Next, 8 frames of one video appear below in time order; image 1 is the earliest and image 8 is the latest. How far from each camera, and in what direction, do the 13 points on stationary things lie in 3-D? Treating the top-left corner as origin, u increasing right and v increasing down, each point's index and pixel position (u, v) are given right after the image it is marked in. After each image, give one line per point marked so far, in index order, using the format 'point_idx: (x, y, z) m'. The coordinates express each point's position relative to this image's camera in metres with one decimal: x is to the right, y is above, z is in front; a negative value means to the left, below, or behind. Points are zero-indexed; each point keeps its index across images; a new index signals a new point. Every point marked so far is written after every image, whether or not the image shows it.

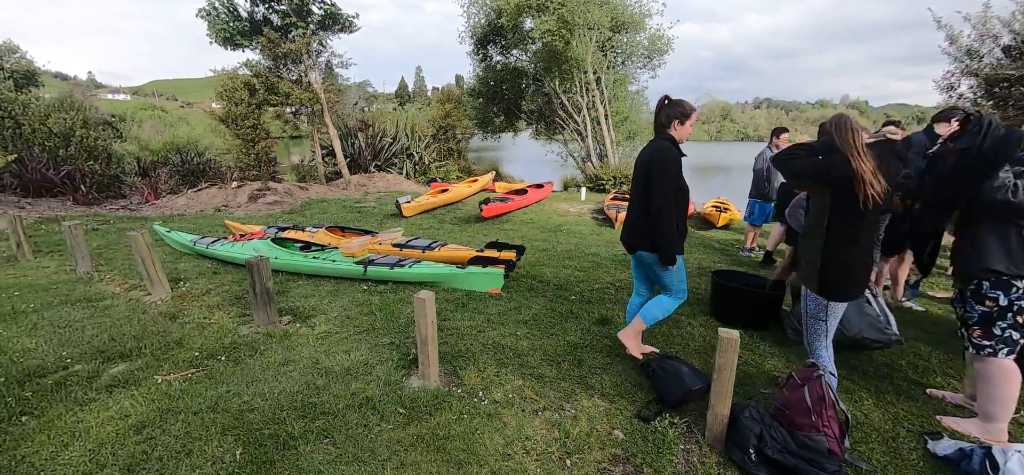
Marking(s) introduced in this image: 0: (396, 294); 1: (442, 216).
0: (-1.4, -0.7, +5.0) m
1: (-1.7, +0.5, +10.1) m
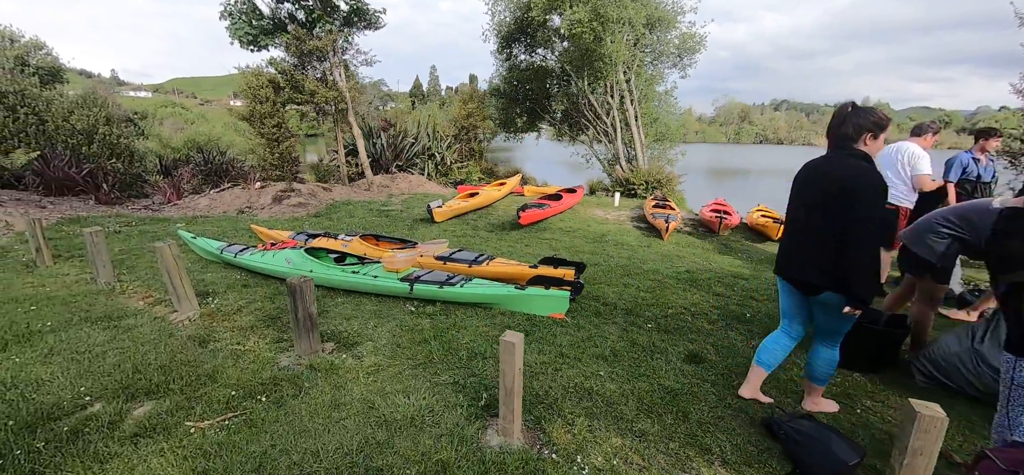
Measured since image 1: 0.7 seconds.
0: (-0.7, -0.8, +4.4) m
1: (-0.9, +0.3, +9.6) m
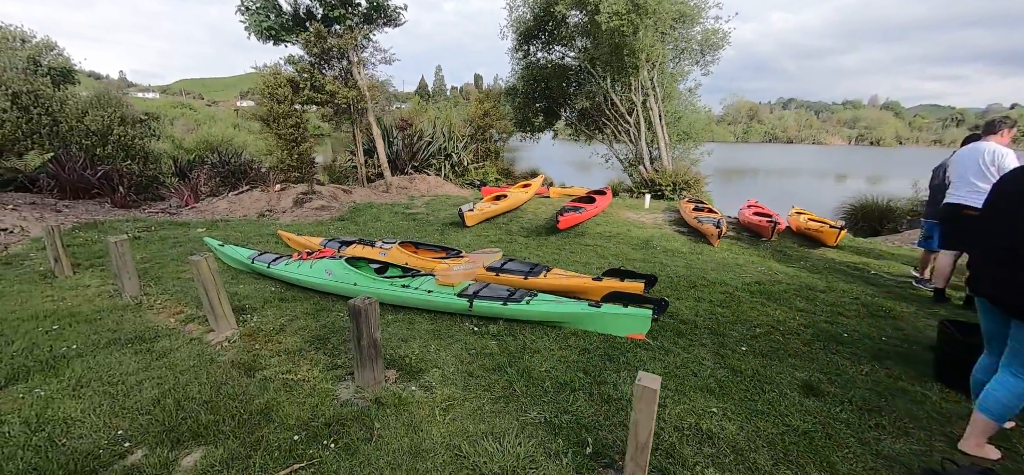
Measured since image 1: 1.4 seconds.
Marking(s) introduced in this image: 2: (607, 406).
0: (+0.1, -1.0, +3.9) m
1: (-0.1, +0.2, +9.1) m
2: (+0.7, -1.2, +3.0) m
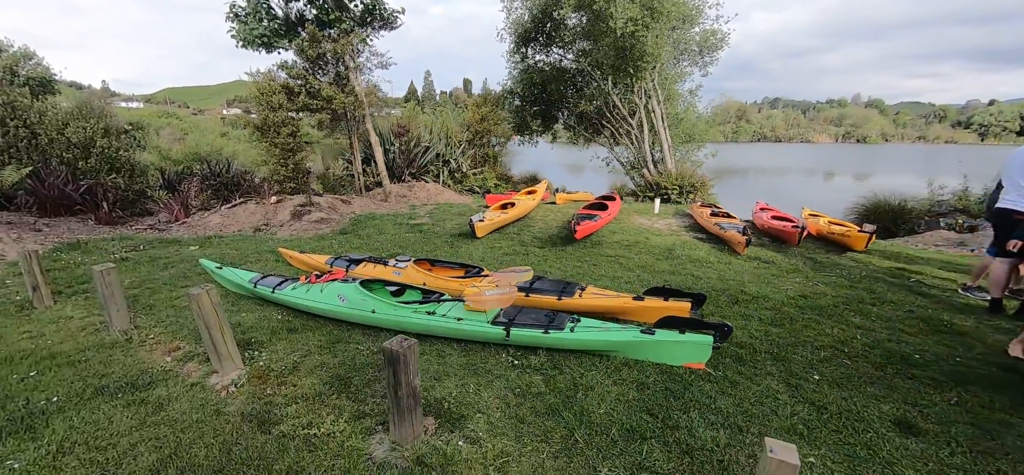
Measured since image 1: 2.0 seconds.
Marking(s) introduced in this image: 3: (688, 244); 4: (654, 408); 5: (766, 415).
0: (+0.4, -1.1, +3.5) m
1: (+0.2, 0.0, +8.7) m
2: (+1.1, -1.3, +2.6) m
3: (+3.4, -0.1, +8.1) m
4: (+1.0, -1.2, +3.1) m
5: (+1.8, -1.3, +3.0) m
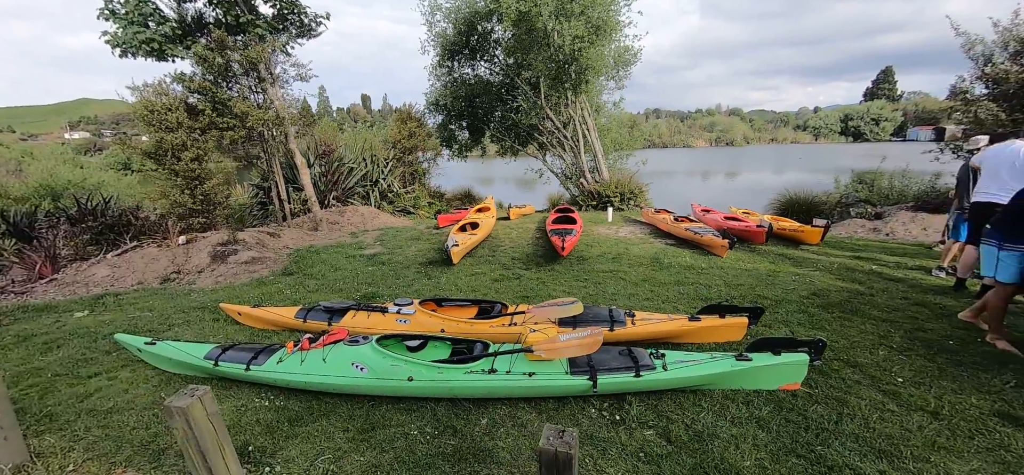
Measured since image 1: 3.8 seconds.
0: (+1.2, -1.3, +3.0) m
1: (-0.3, -0.4, +8.0) m
2: (+2.0, -1.4, +2.2) m
3: (+3.0, -0.3, +8.2) m
4: (+1.8, -1.4, +2.7) m
5: (+2.6, -1.3, +2.8) m
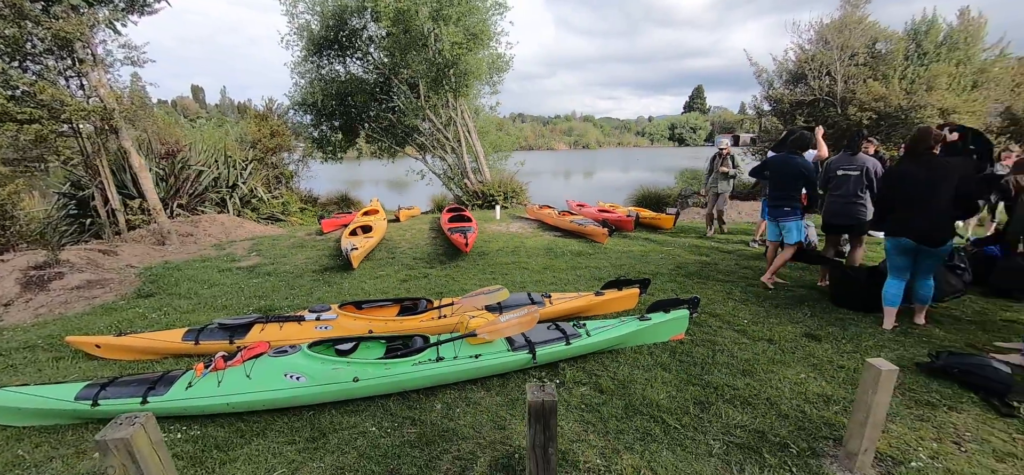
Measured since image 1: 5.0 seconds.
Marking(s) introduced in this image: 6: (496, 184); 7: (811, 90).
0: (+0.8, -1.2, +3.5) m
1: (-2.1, -0.4, +7.9) m
2: (+1.8, -1.2, +3.1) m
3: (+1.0, -0.1, +9.0) m
4: (+1.5, -1.2, +3.5) m
5: (+2.2, -1.1, +3.8) m
6: (-0.6, +2.0, +15.9) m
7: (+8.7, +4.3, +12.1) m
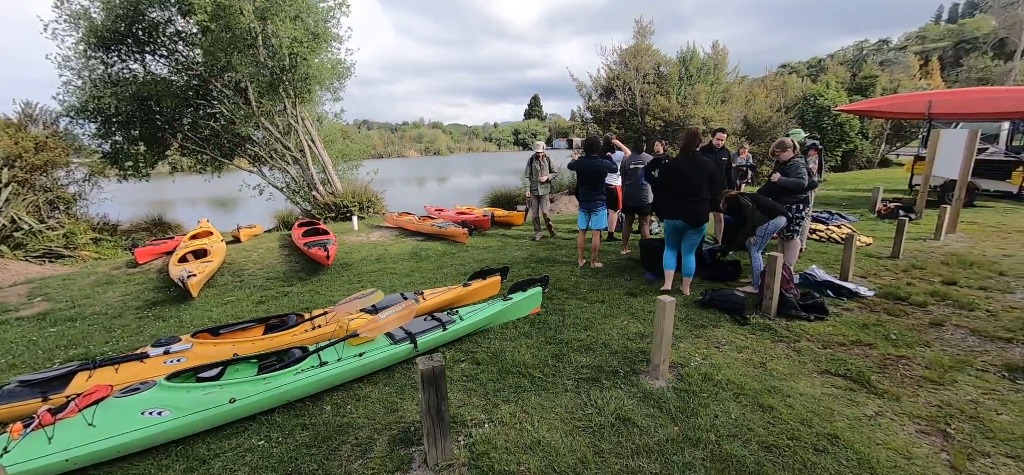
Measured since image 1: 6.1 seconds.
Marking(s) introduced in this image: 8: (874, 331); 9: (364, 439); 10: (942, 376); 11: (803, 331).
0: (-0.3, -1.1, +4.1) m
1: (-4.6, -0.8, +7.2) m
2: (+0.8, -1.1, +4.0) m
3: (-2.0, -0.2, +9.3) m
4: (+0.4, -1.0, +4.2) m
5: (+0.9, -0.9, +4.8) m
6: (-6.0, +1.6, +15.3) m
7: (+3.8, +4.8, +14.7) m
8: (+3.6, -0.9, +4.1) m
9: (-1.1, -1.4, +3.0) m
10: (+3.5, -1.1, +3.4) m
11: (+2.9, -0.9, +4.1) m
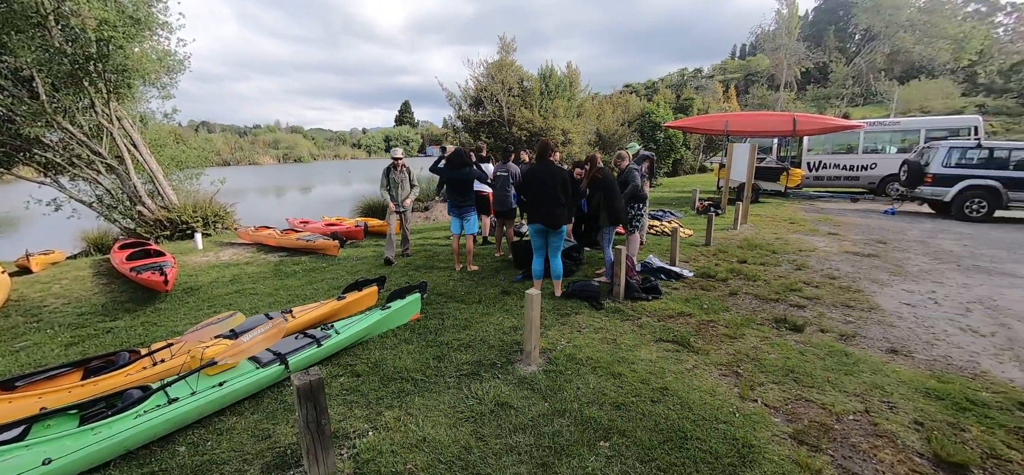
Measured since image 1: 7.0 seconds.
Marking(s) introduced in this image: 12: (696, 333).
0: (-1.5, -1.2, +4.0) m
1: (-6.4, -1.2, +5.8) m
2: (-0.4, -1.1, +4.2) m
3: (-4.7, -0.5, +8.5) m
4: (-0.9, -1.1, +4.4) m
5: (-0.5, -1.0, +5.1) m
6: (-10.2, +0.9, +13.2) m
7: (-0.9, +4.7, +15.4) m
8: (+2.2, -0.8, +5.1) m
9: (-1.8, -1.6, +2.7) m
10: (+2.4, -1.0, +4.4) m
11: (+1.6, -0.9, +5.0) m
12: (+1.9, -1.0, +4.4) m
